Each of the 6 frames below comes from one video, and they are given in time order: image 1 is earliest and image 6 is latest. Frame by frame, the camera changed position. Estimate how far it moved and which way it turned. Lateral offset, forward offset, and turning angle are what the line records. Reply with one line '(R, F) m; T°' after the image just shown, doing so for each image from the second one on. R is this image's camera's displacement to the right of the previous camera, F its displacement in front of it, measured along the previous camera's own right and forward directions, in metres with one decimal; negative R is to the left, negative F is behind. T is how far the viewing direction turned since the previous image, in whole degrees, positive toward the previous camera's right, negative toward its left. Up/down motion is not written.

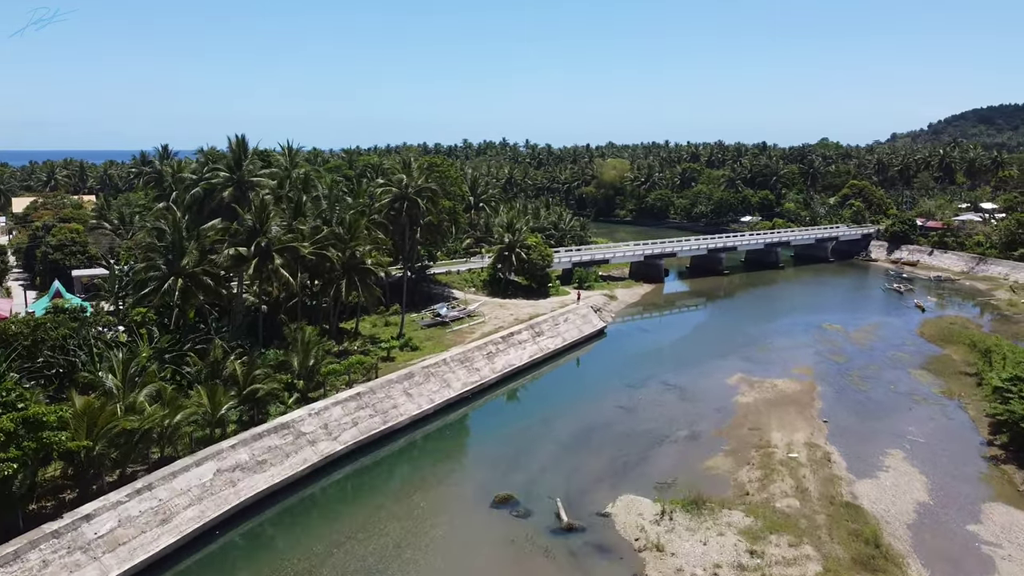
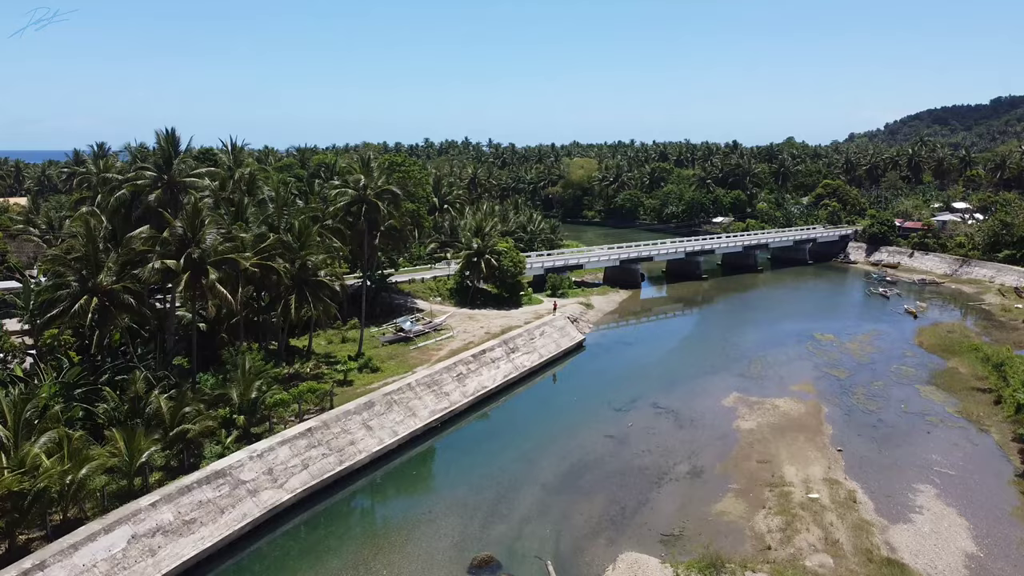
(-0.5, +4.3) m; +3°
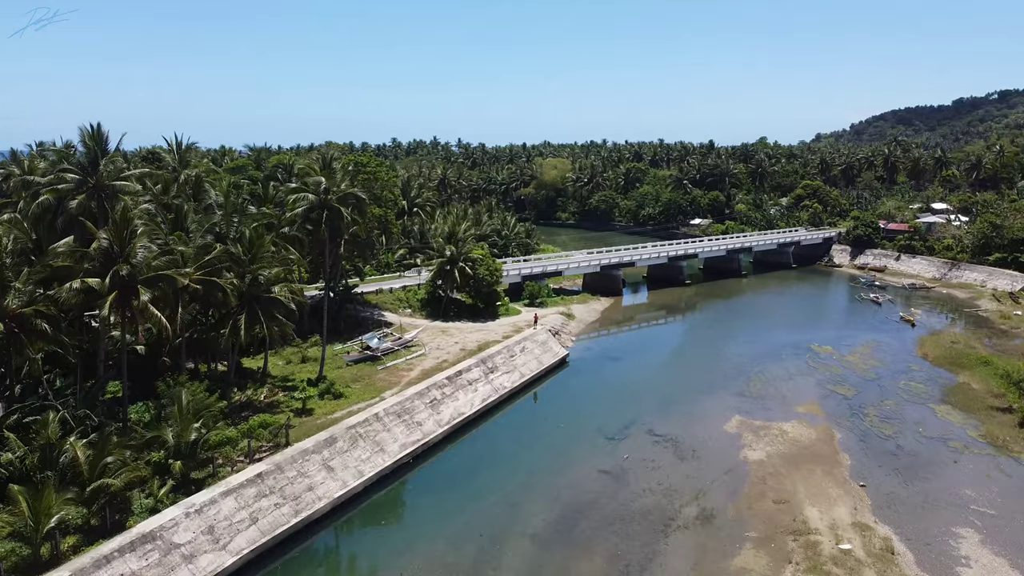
(-0.4, +3.7) m; +2°
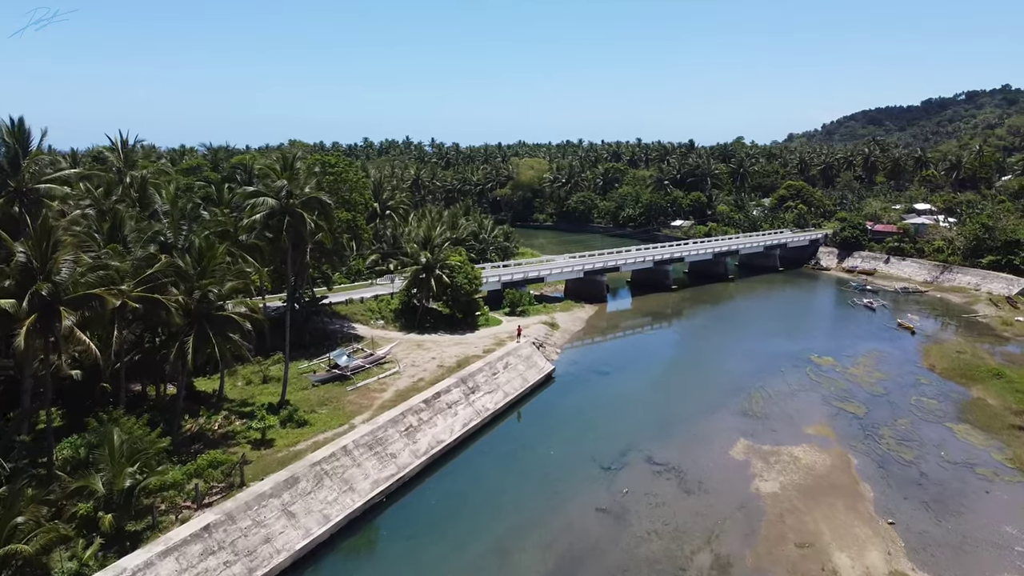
(-0.4, +3.2) m; +2°
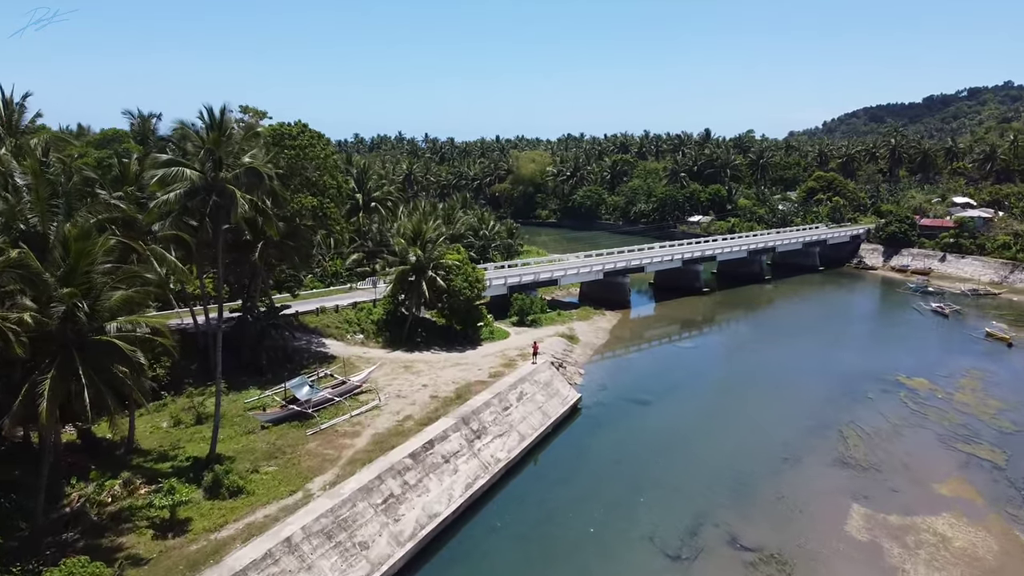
(-0.7, +8.8) m; 0°
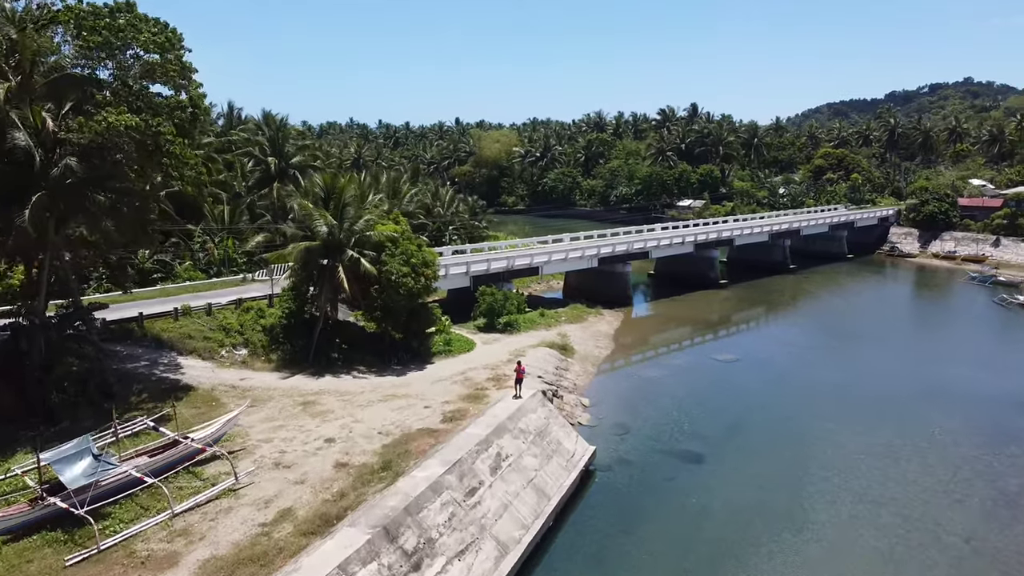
(-0.1, +12.4) m; +3°
